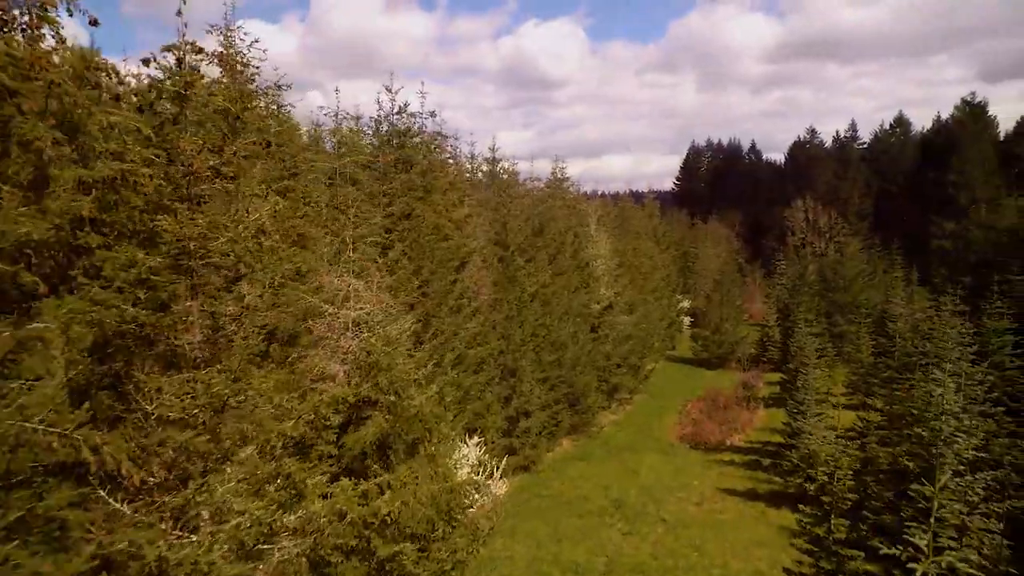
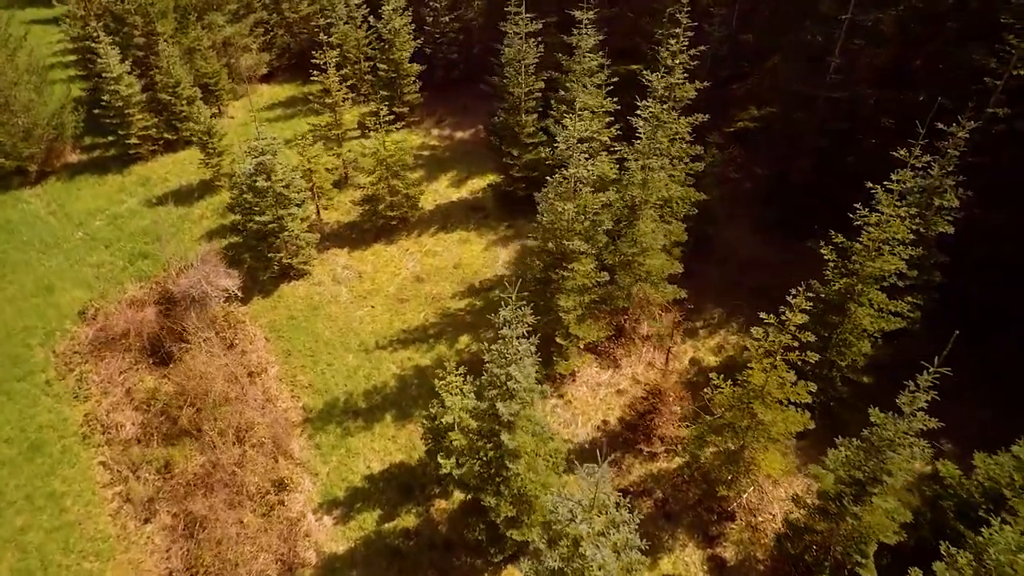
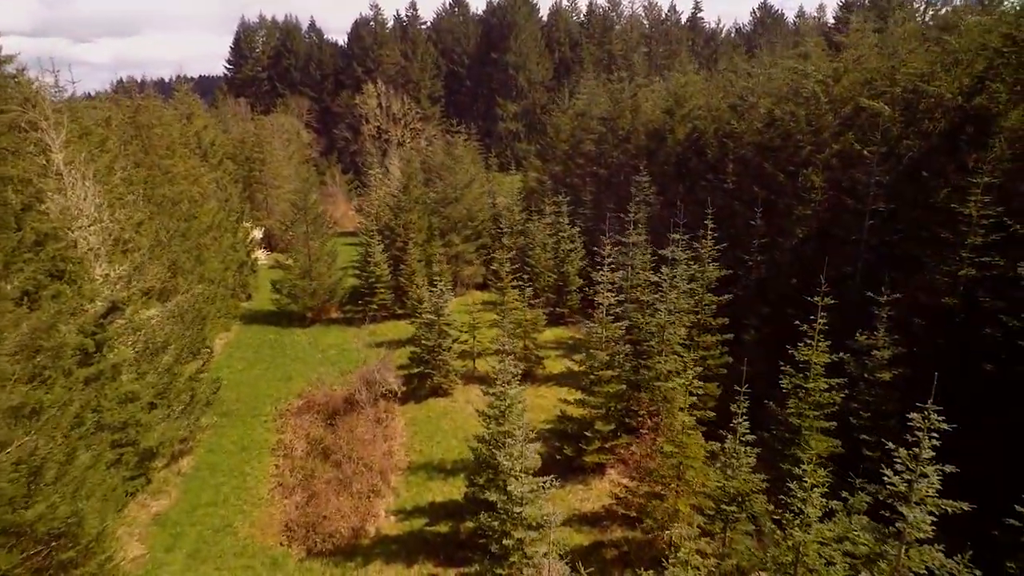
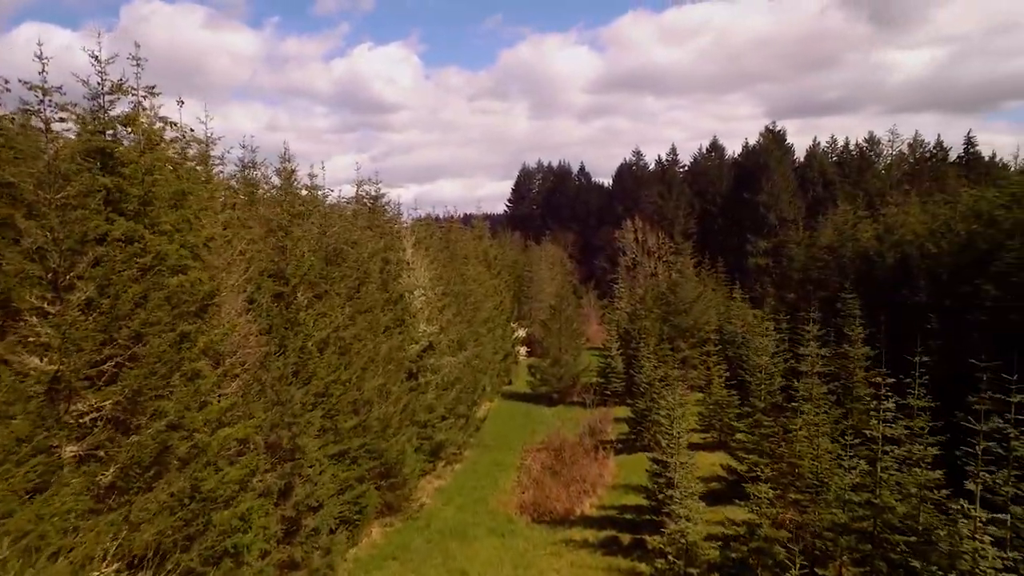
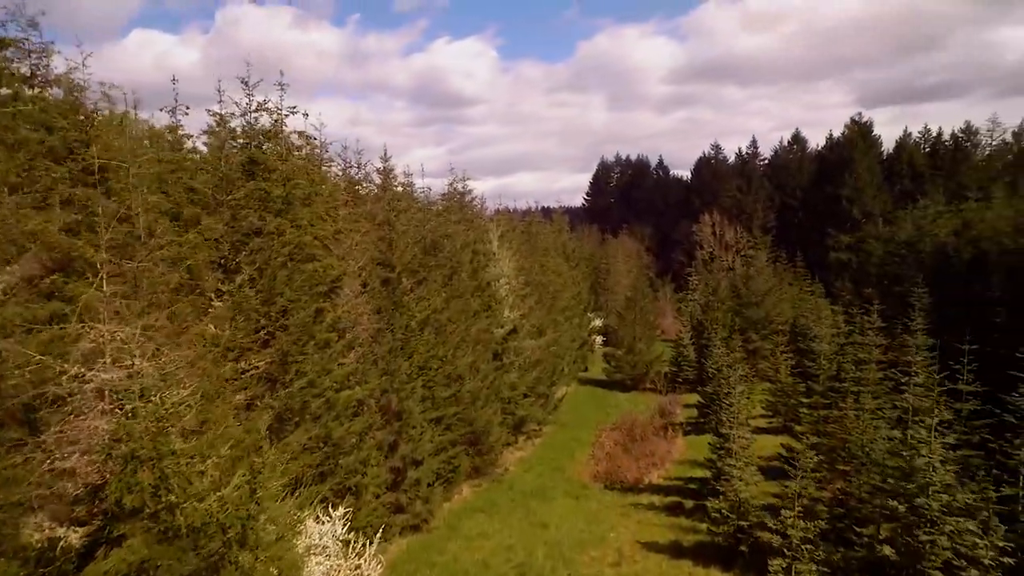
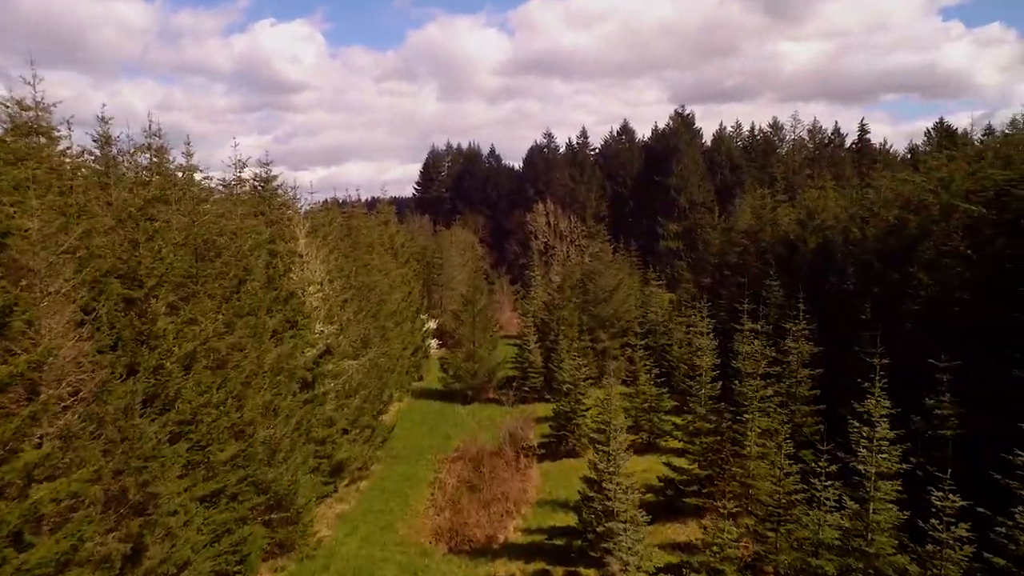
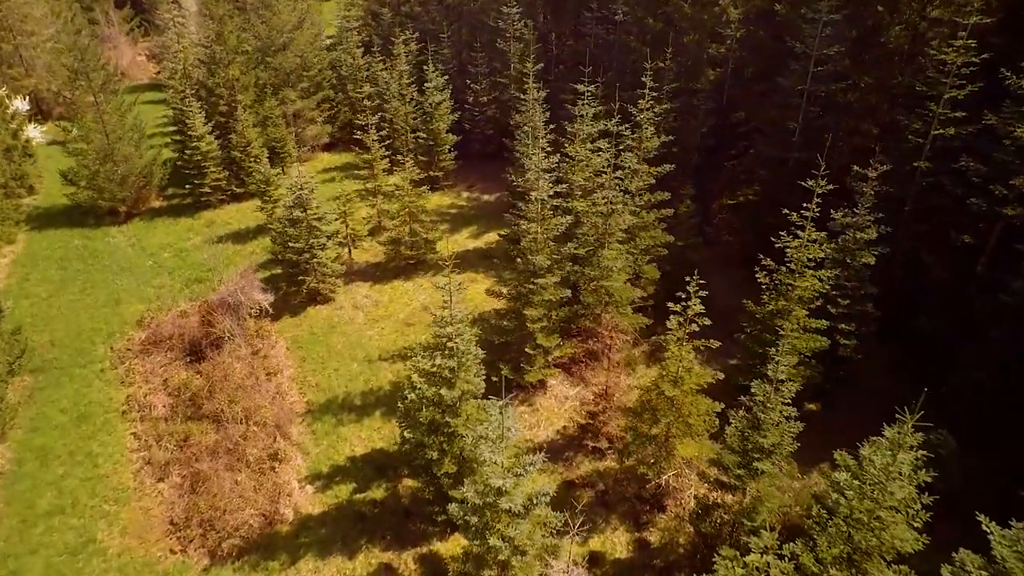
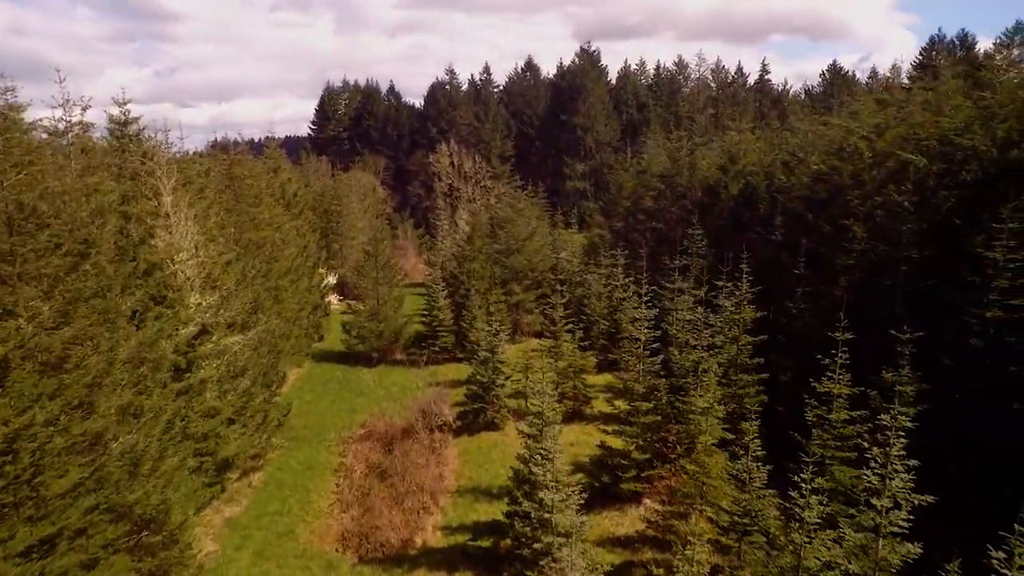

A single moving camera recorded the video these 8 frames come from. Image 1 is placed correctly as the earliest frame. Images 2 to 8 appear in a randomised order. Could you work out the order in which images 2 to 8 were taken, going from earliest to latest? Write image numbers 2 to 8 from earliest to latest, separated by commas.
5, 4, 6, 8, 3, 7, 2
